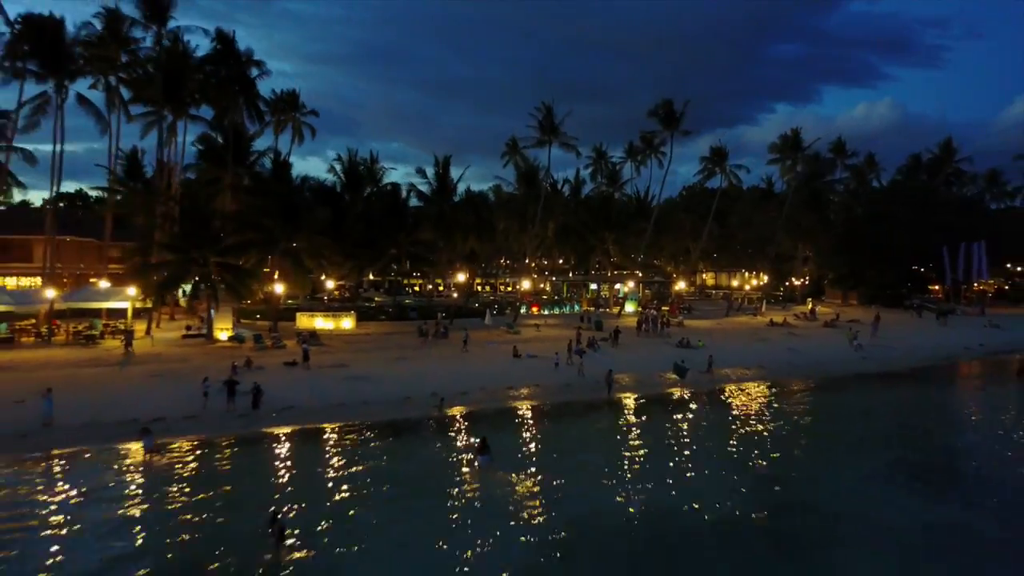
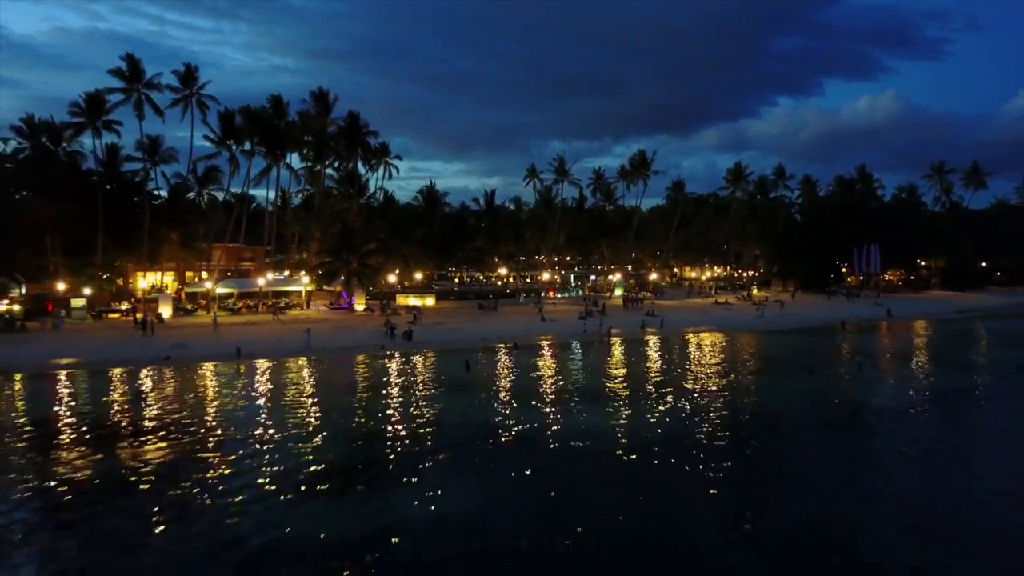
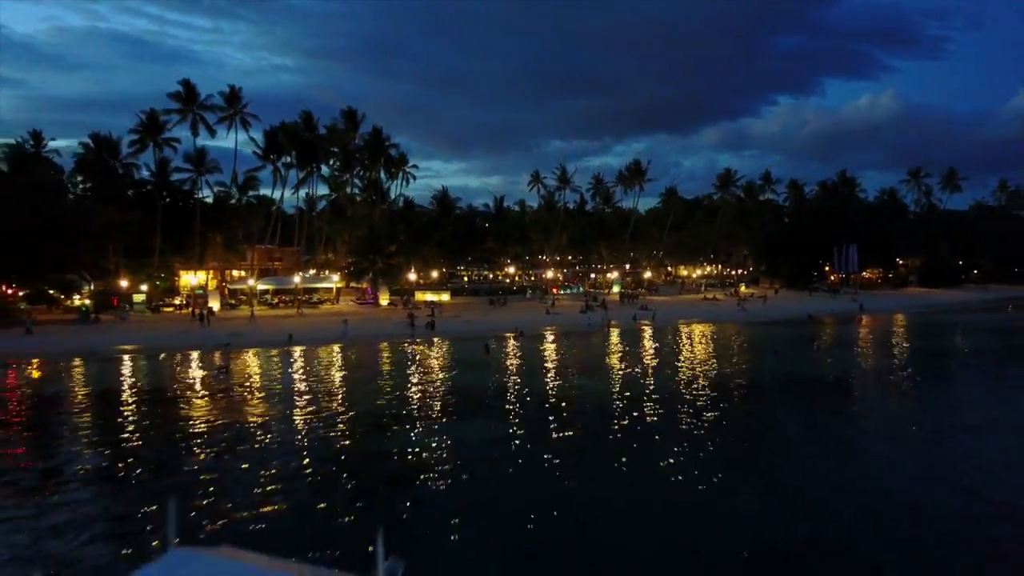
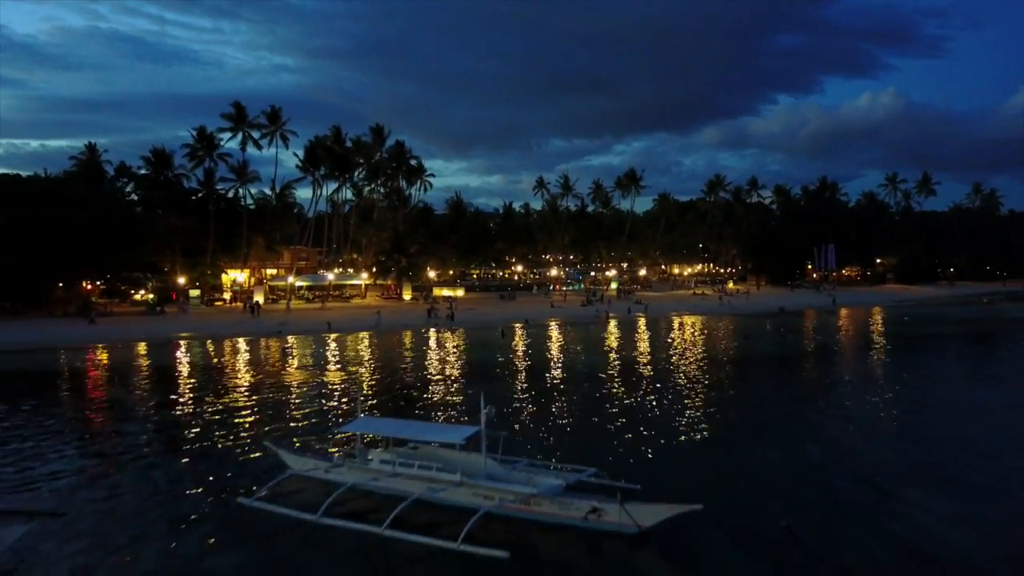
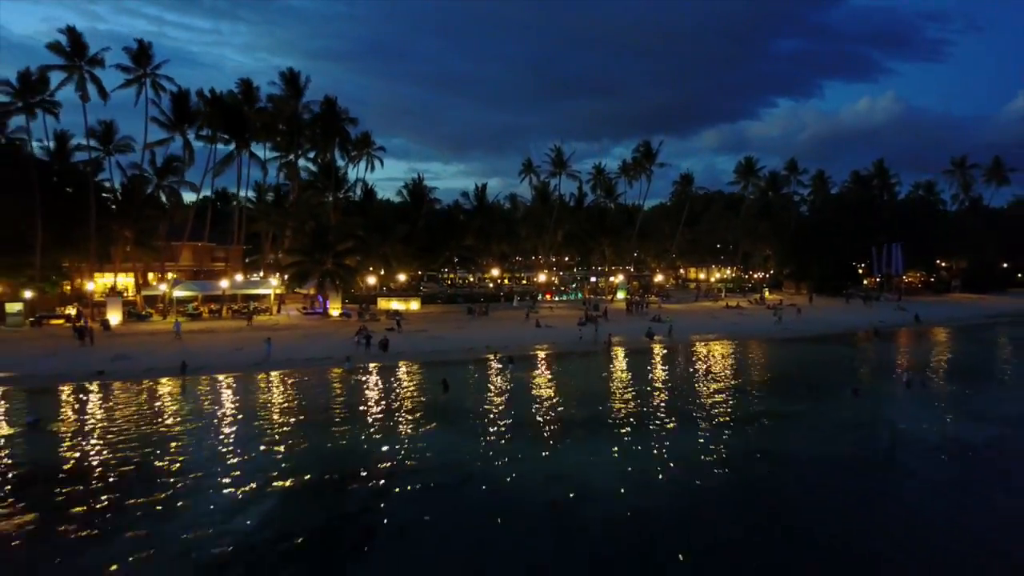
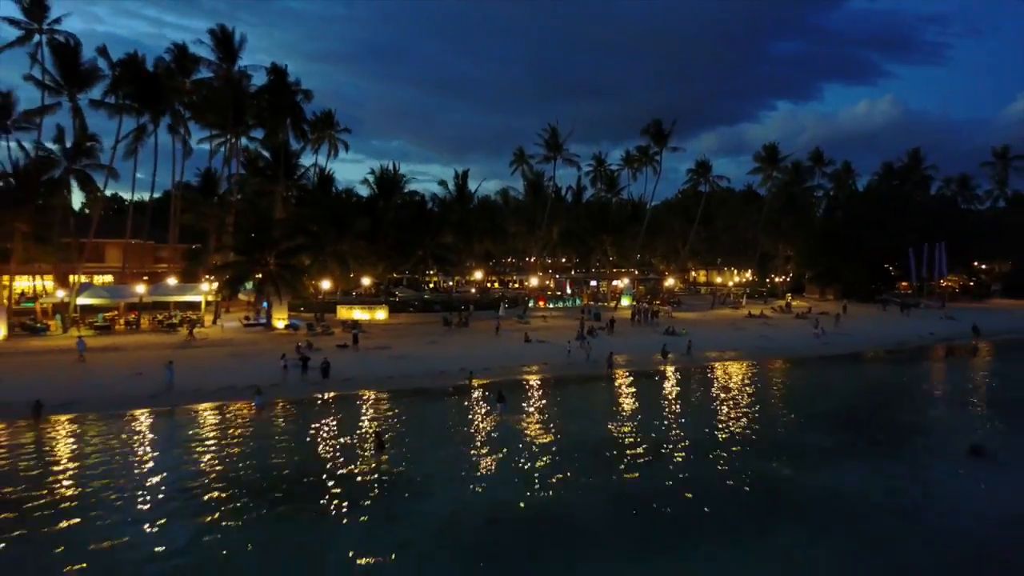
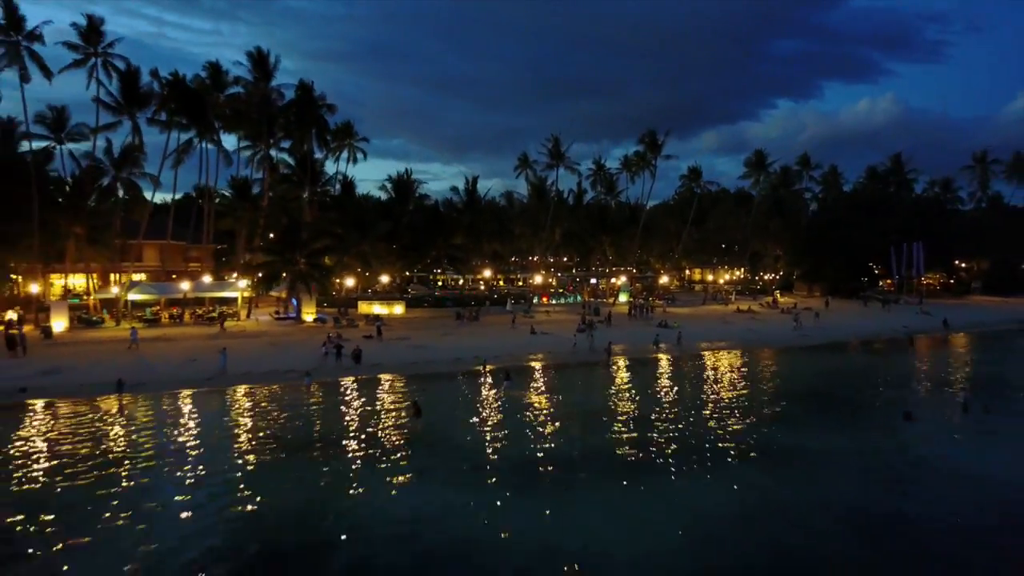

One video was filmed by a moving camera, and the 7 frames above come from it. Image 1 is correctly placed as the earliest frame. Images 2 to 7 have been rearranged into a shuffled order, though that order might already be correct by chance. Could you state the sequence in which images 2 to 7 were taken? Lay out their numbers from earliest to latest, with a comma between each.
6, 7, 5, 2, 3, 4
